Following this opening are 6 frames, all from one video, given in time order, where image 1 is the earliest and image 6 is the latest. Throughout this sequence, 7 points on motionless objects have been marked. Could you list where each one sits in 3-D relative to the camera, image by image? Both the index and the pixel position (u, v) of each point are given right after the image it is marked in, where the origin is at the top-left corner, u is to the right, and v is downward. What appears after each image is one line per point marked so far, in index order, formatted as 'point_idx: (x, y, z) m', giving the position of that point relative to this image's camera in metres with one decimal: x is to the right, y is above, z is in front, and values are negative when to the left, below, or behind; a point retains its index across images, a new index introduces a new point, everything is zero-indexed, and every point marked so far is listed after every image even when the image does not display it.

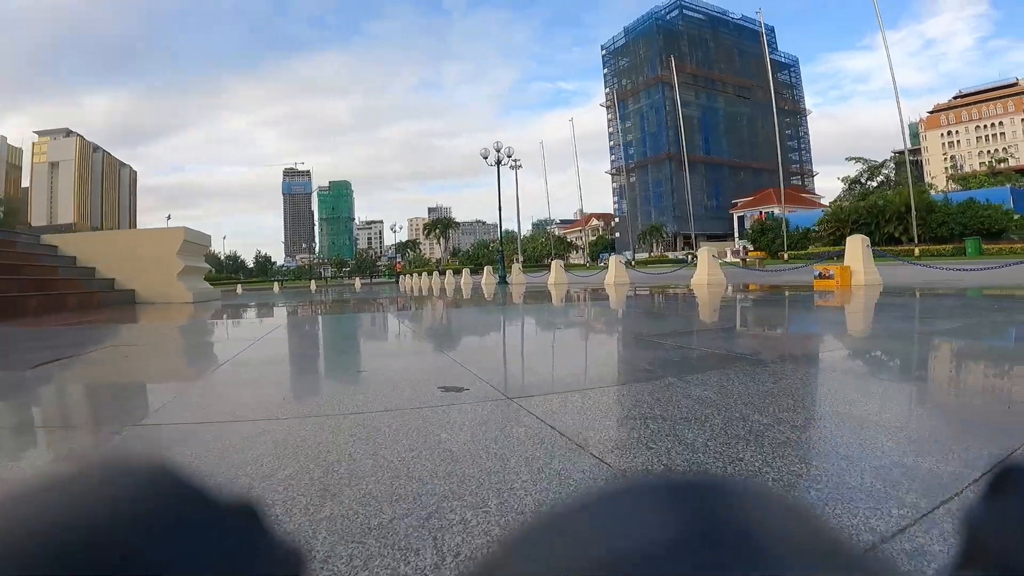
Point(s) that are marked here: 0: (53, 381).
0: (-3.8, -0.8, +5.1) m
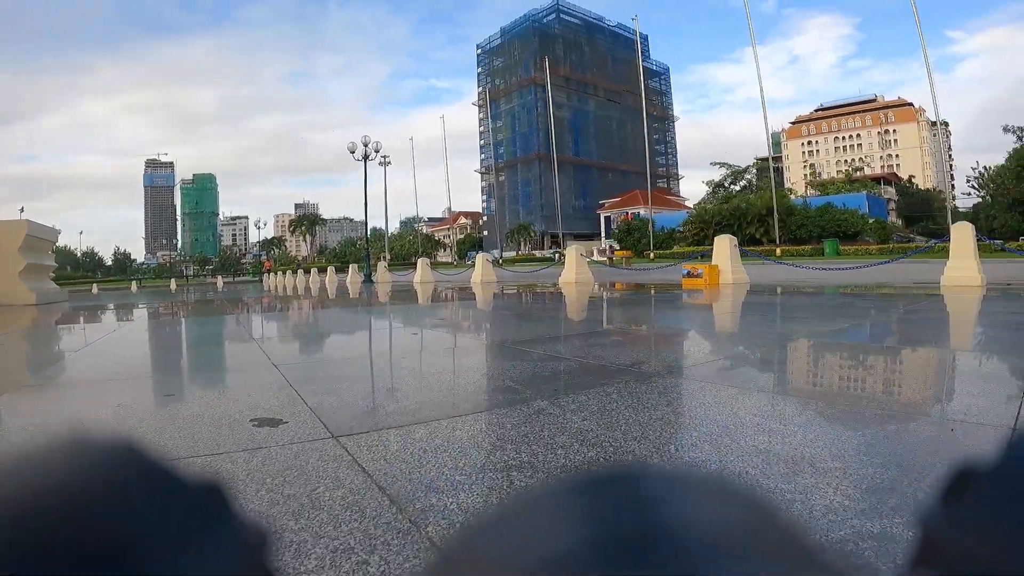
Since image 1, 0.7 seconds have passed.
0: (-4.2, -0.9, +3.9) m
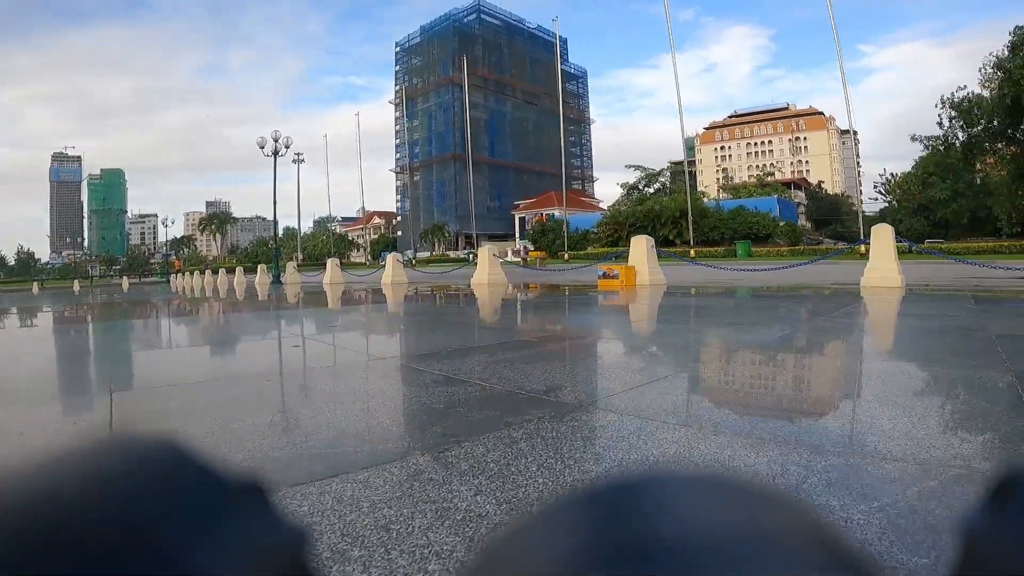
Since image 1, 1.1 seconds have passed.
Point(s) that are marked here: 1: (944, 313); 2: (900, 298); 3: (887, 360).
0: (-4.4, -1.0, +3.2) m
1: (+5.4, -0.3, +7.8) m
2: (+6.0, -0.2, +9.4) m
3: (+3.3, -0.6, +5.5) m
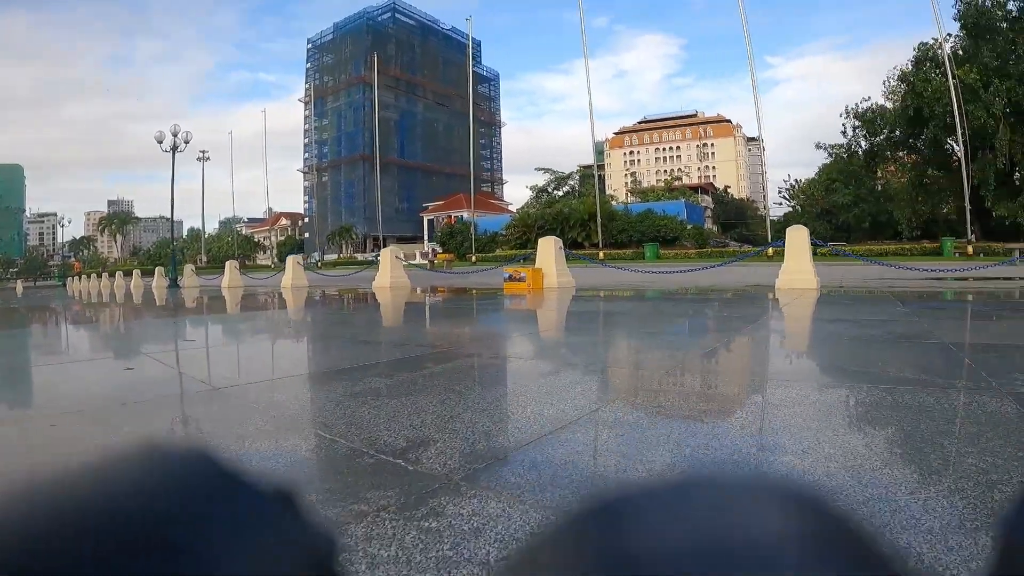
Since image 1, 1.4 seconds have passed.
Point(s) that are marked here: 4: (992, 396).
0: (-4.6, -1.1, +2.3) m
1: (+4.5, -0.3, +8.2) m
2: (+4.8, -0.2, +9.9) m
3: (+2.7, -0.7, +5.7) m
4: (+3.0, -0.7, +3.9) m
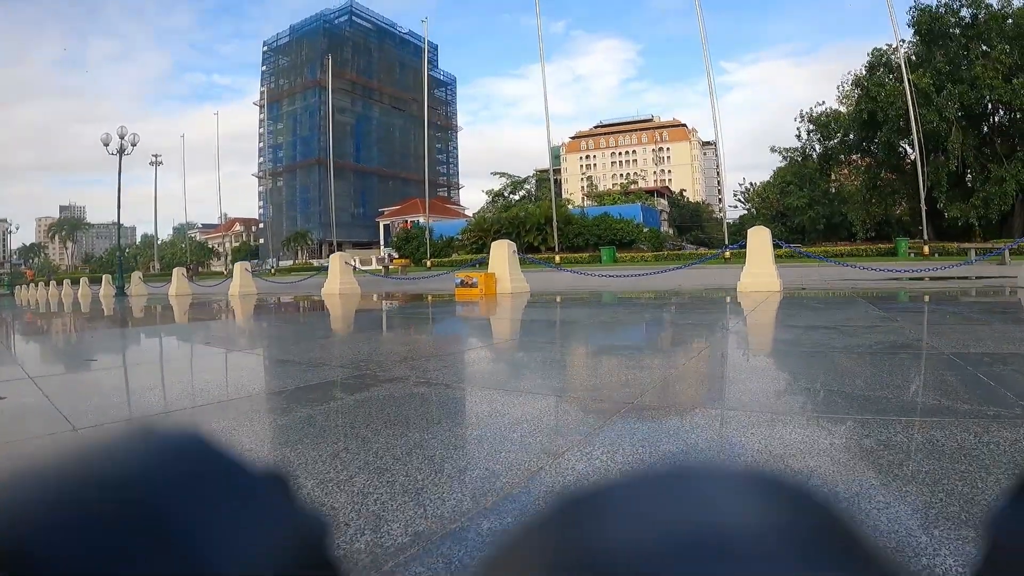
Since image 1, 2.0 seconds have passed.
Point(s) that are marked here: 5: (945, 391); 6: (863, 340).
0: (-4.7, -1.2, +1.7) m
1: (+4.0, -0.3, +8.2) m
2: (+4.1, -0.2, +9.9) m
3: (+2.3, -0.7, +5.6) m
4: (+2.8, -0.7, +3.8) m
5: (+2.8, -0.7, +3.9) m
6: (+3.4, -0.5, +5.9) m
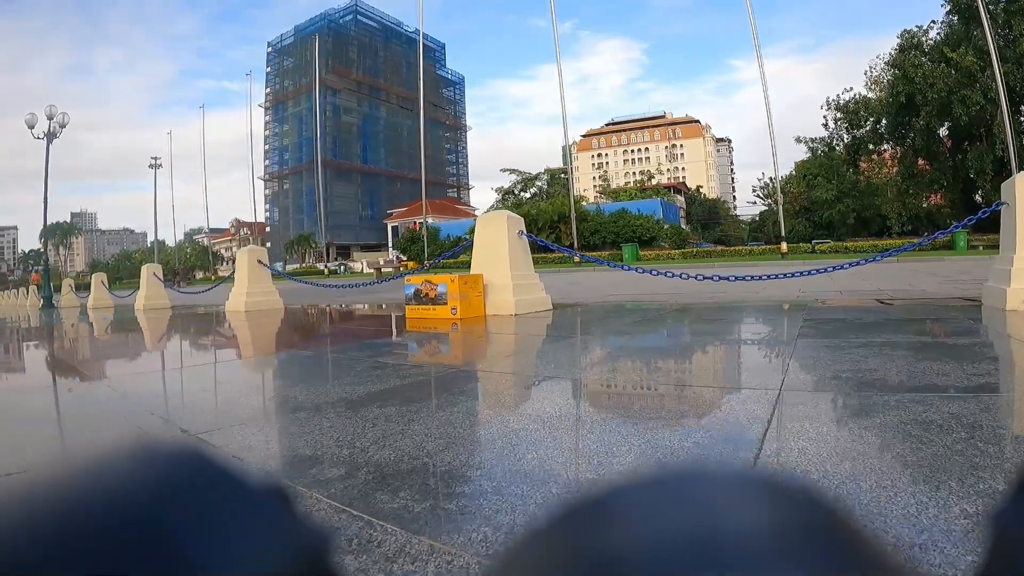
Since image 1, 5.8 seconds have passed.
0: (-4.5, -1.1, +1.6) m
1: (+4.3, -0.3, +8.0) m
2: (+4.4, -0.1, +9.7) m
3: (+2.6, -0.6, +5.4) m
4: (+3.0, -0.6, +3.6) m
5: (+3.1, -0.6, +3.7) m
6: (+3.7, -0.5, +5.7) m
